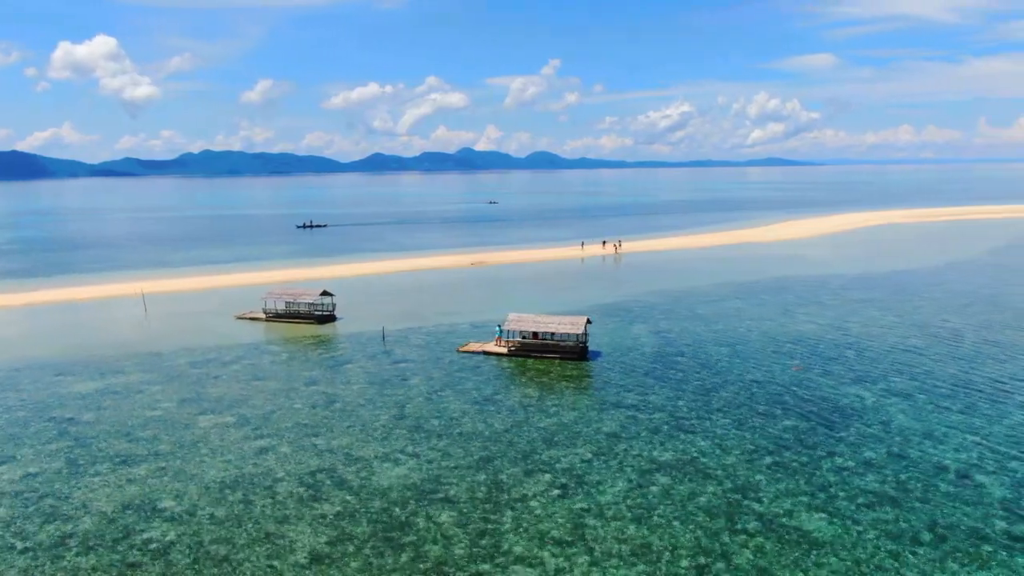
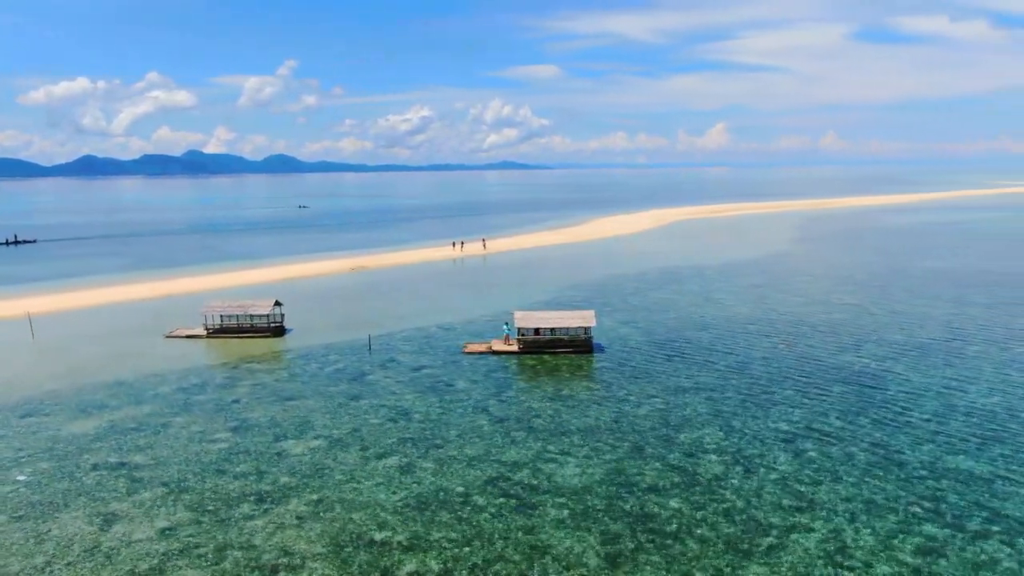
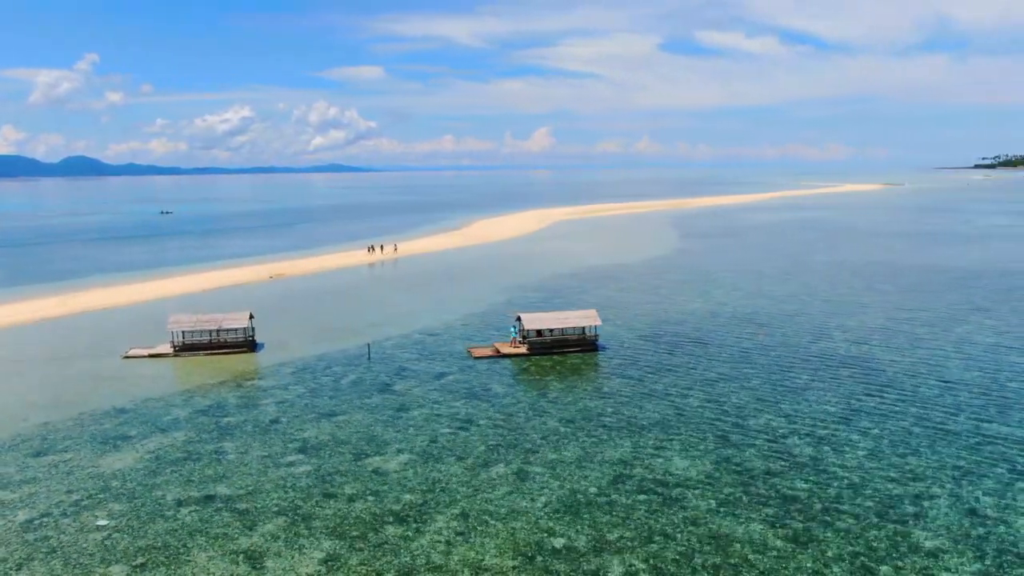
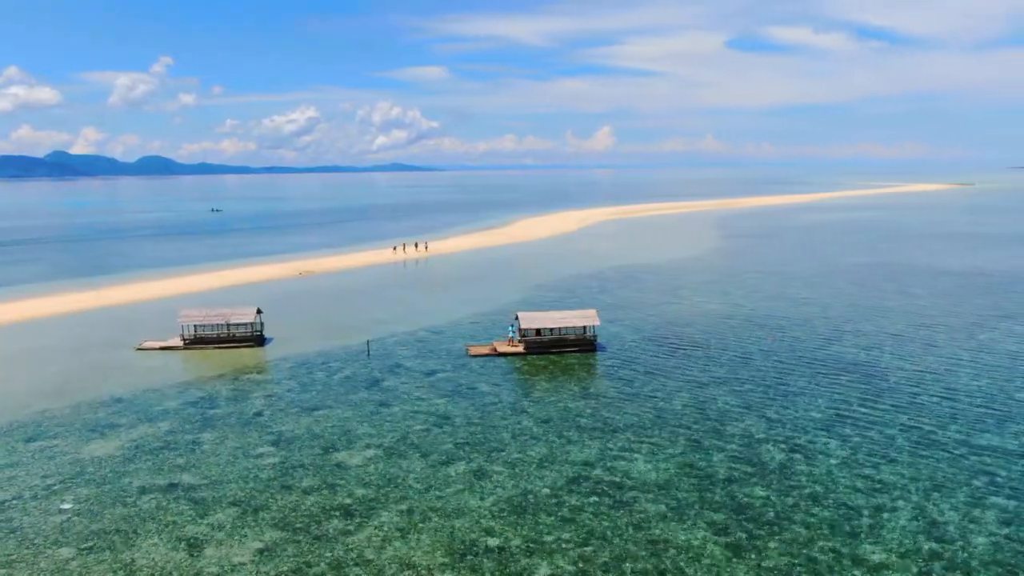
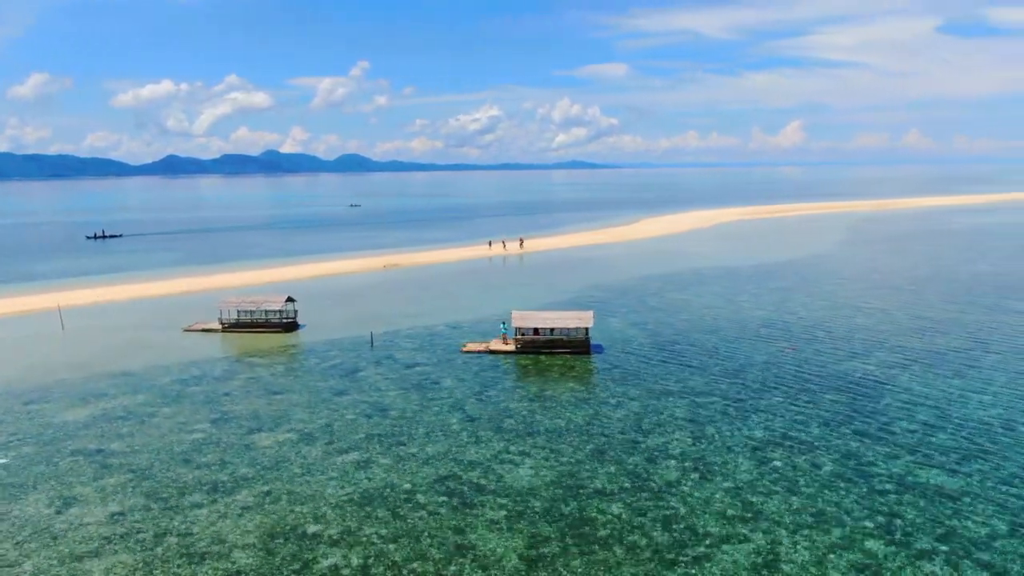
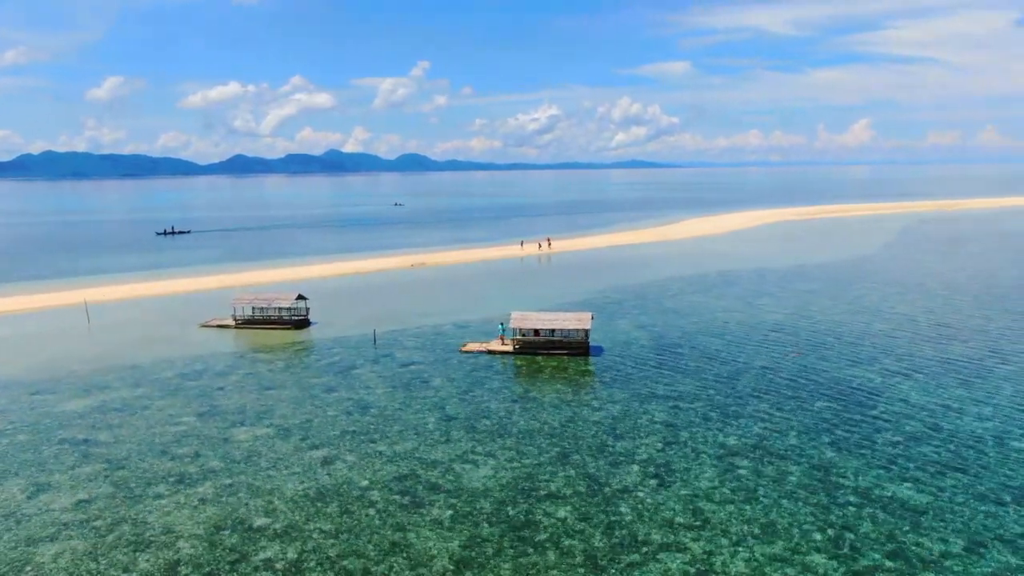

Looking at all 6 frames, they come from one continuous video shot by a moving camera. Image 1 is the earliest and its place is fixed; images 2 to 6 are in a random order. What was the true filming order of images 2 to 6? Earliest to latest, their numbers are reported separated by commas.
6, 5, 2, 4, 3
